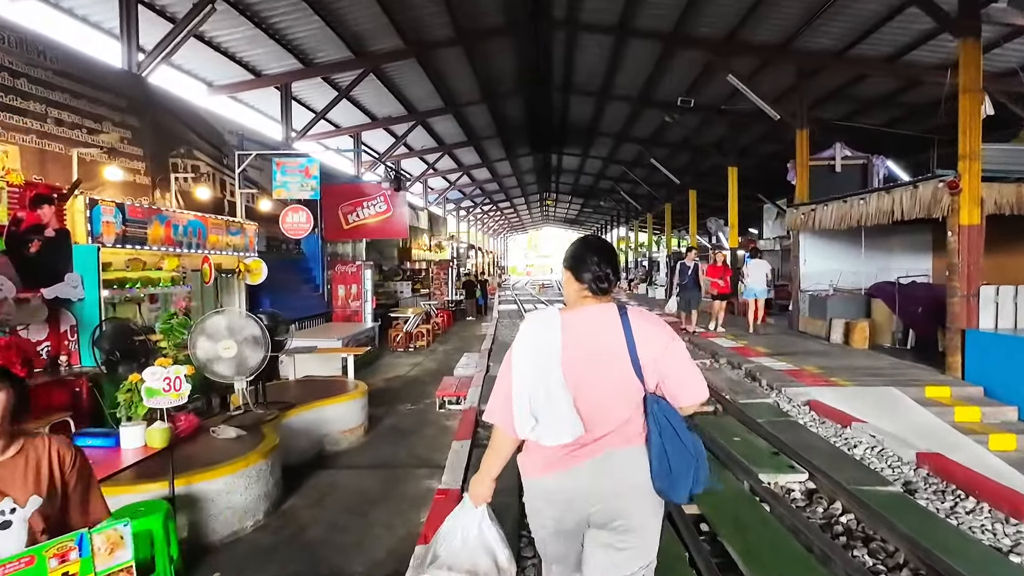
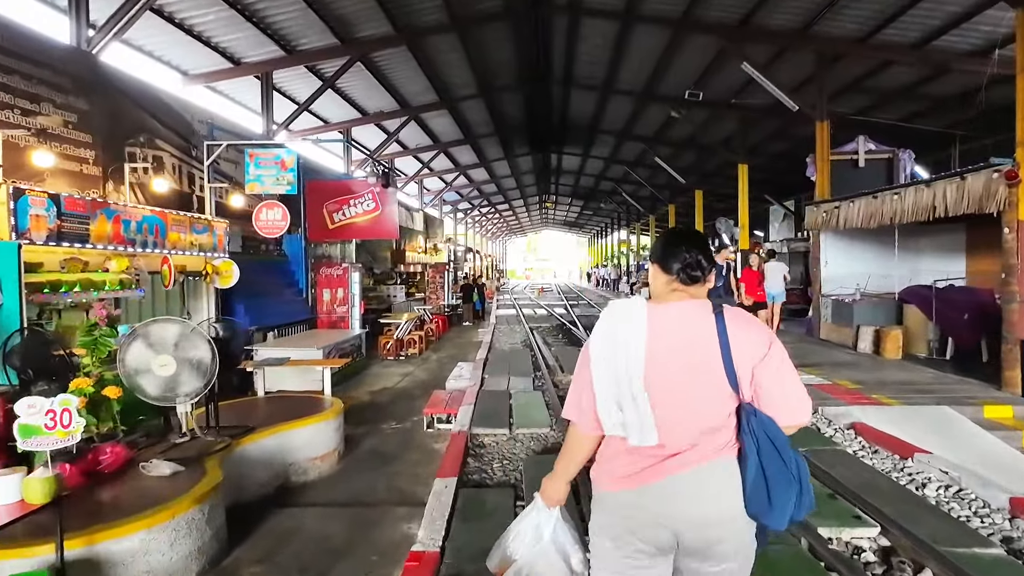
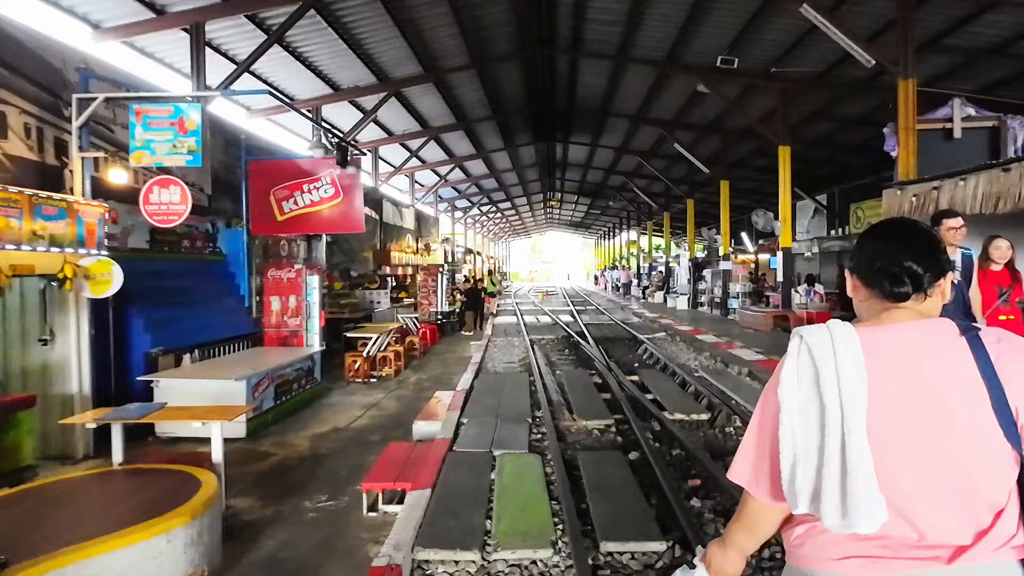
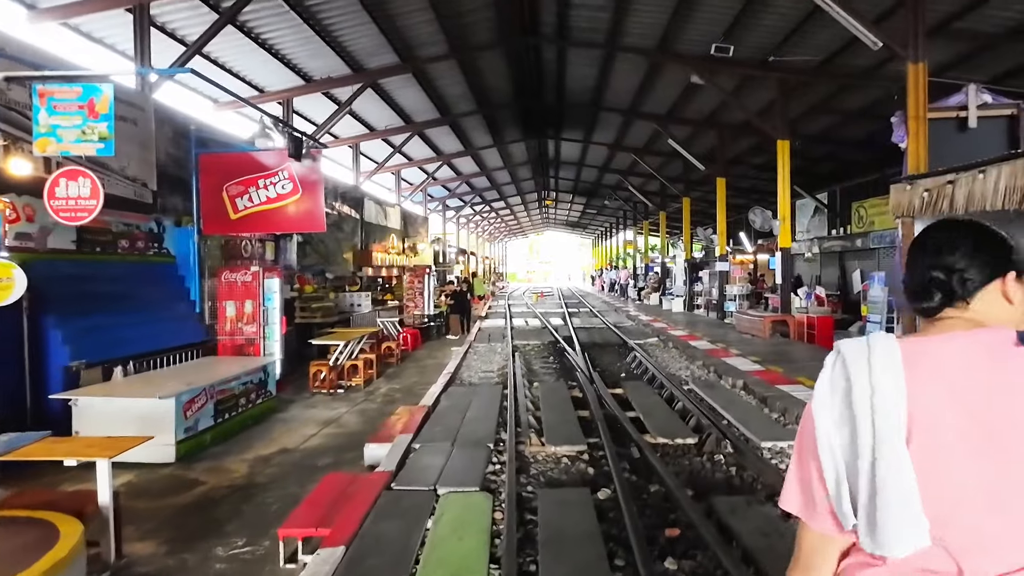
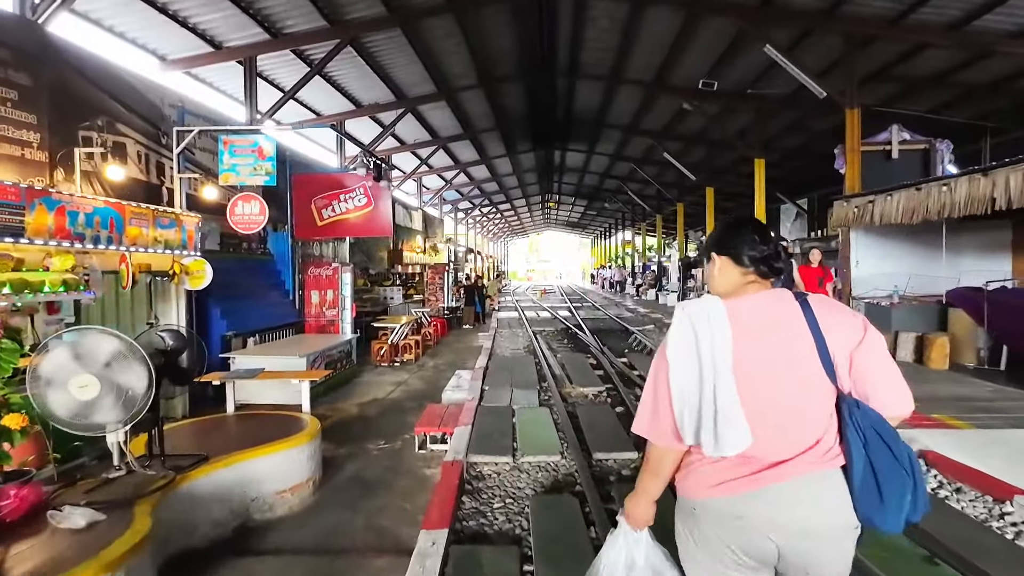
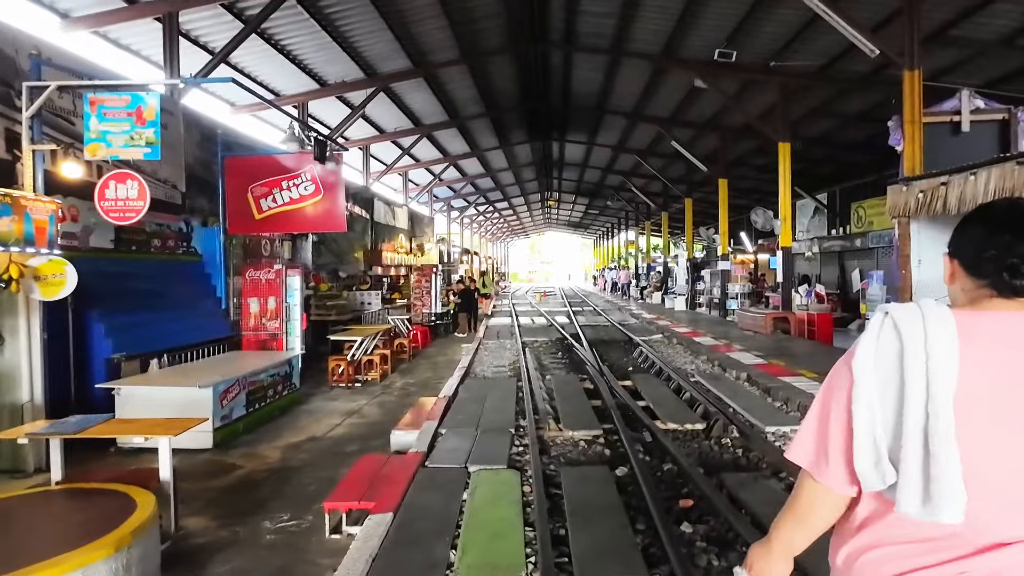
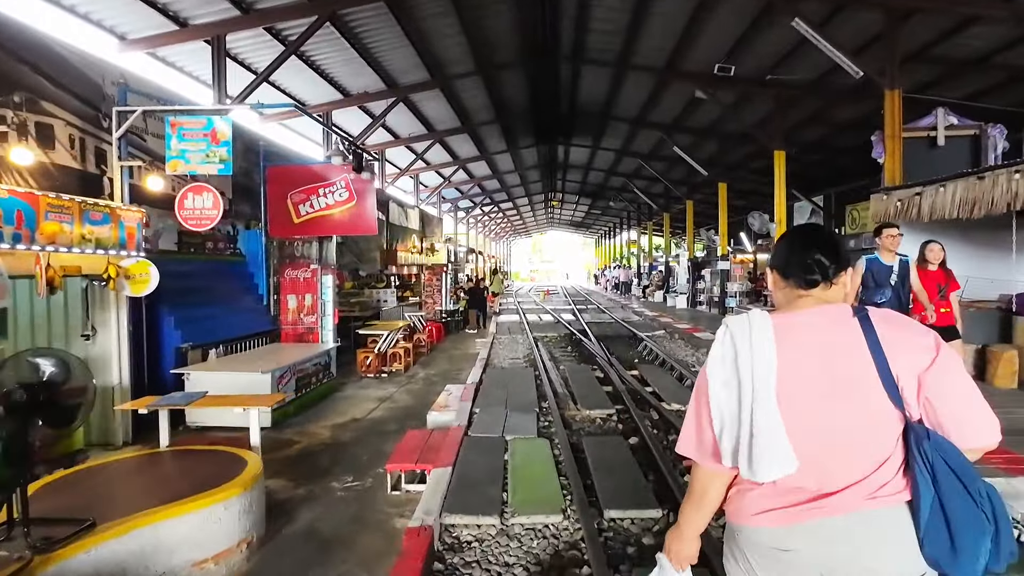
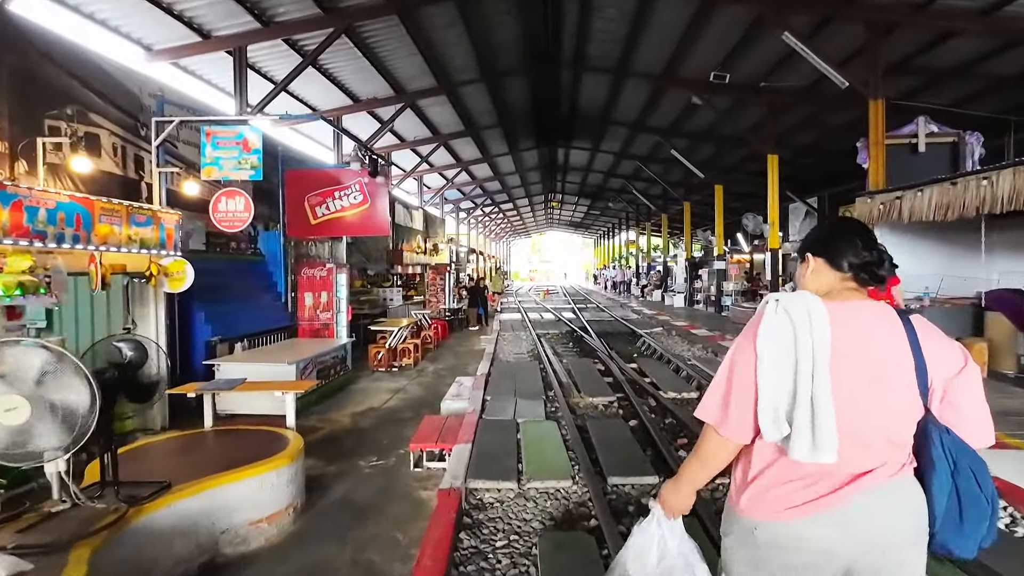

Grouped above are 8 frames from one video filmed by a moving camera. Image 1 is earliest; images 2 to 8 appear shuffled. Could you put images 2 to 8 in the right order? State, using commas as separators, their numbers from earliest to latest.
2, 5, 8, 7, 3, 6, 4
